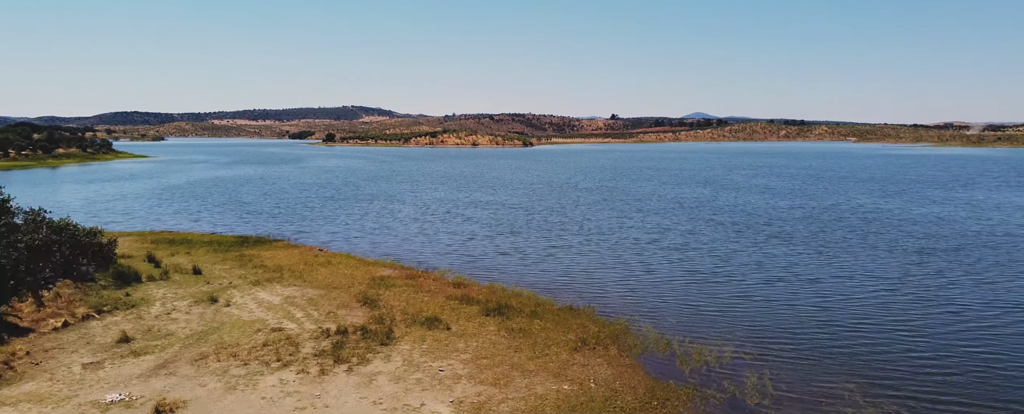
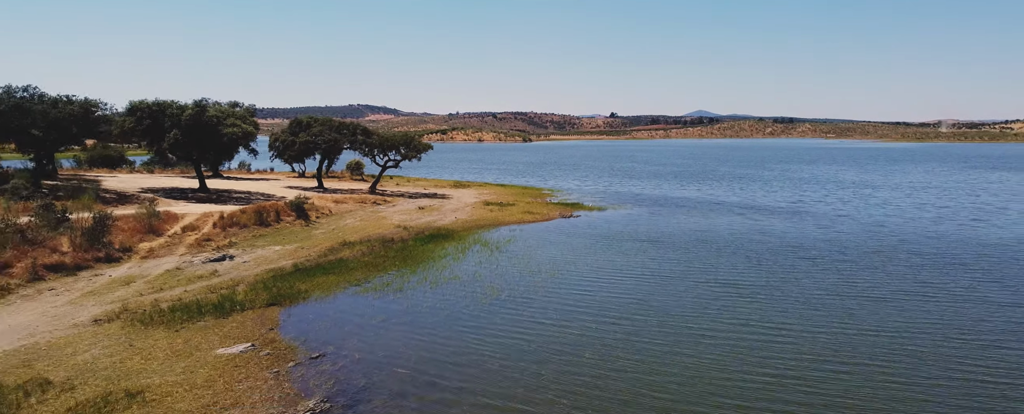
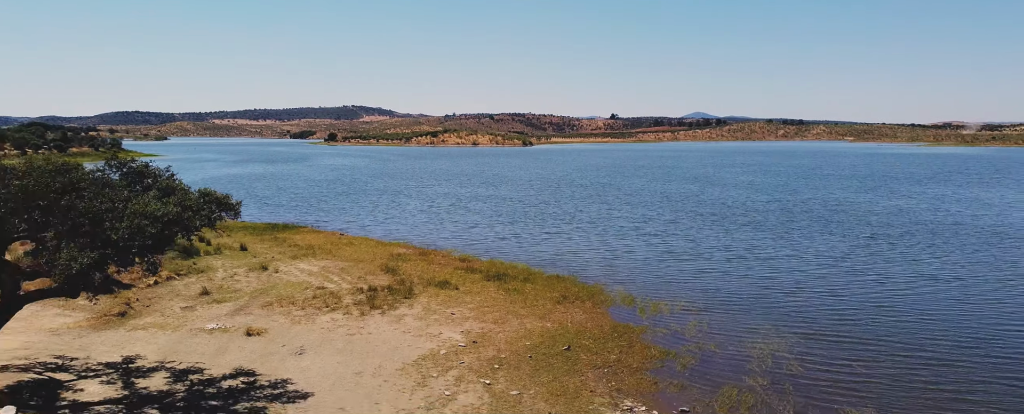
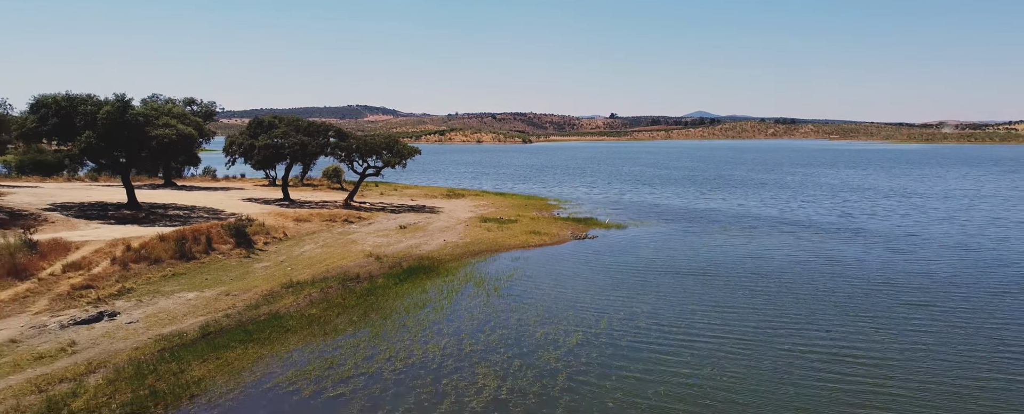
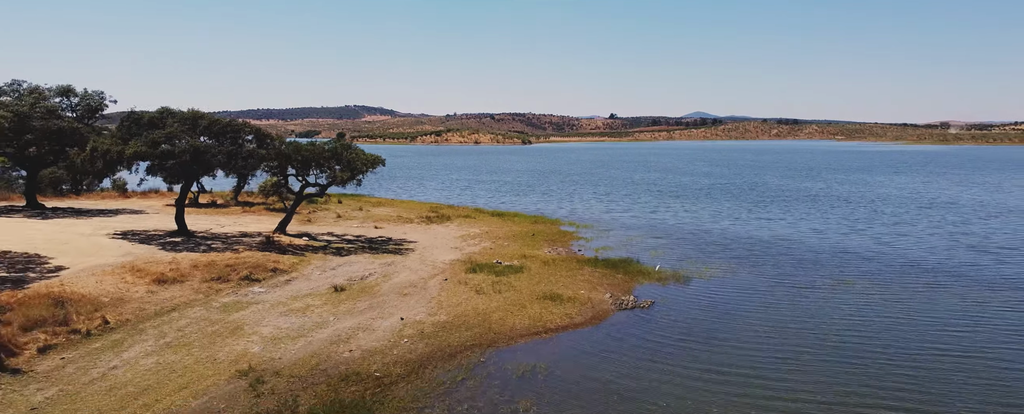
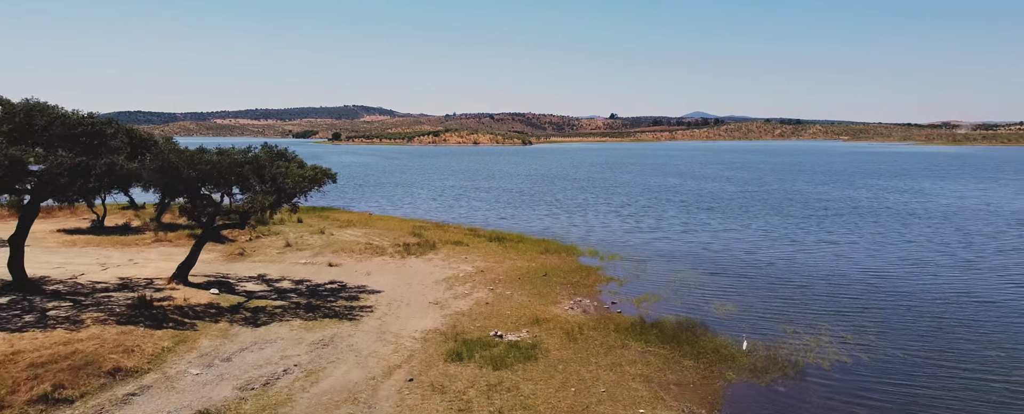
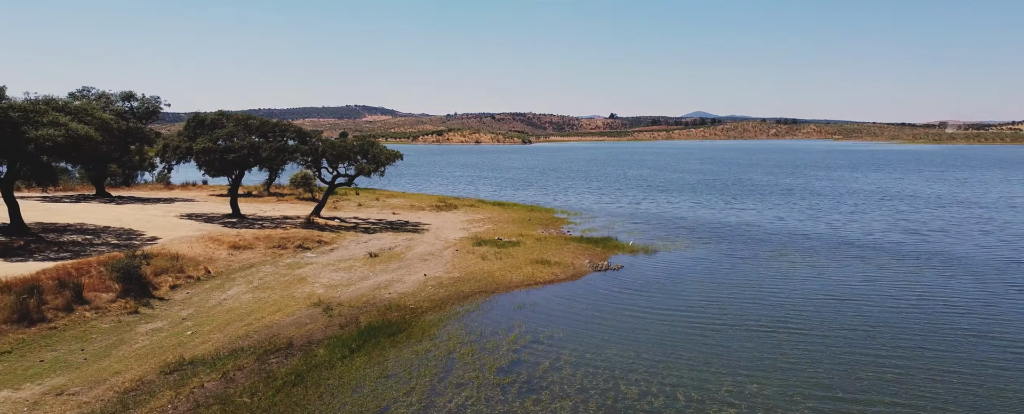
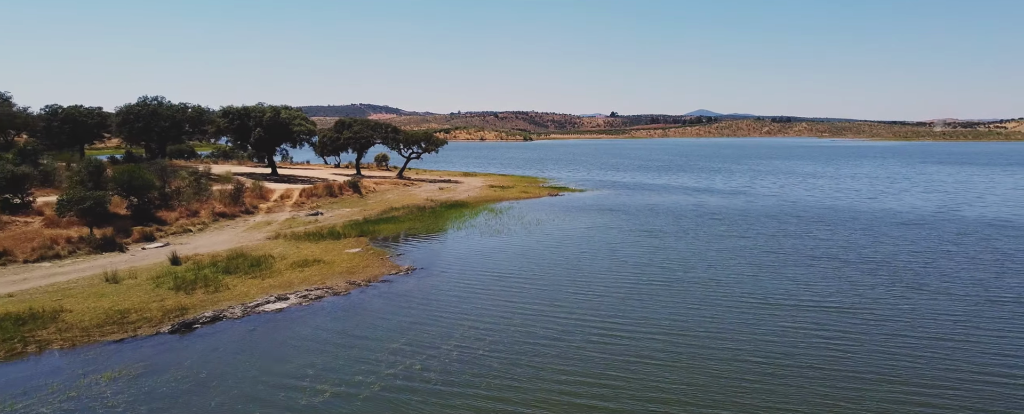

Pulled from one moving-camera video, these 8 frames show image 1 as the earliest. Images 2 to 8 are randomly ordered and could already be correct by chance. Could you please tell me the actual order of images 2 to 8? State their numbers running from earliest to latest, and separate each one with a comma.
3, 6, 5, 7, 4, 2, 8
